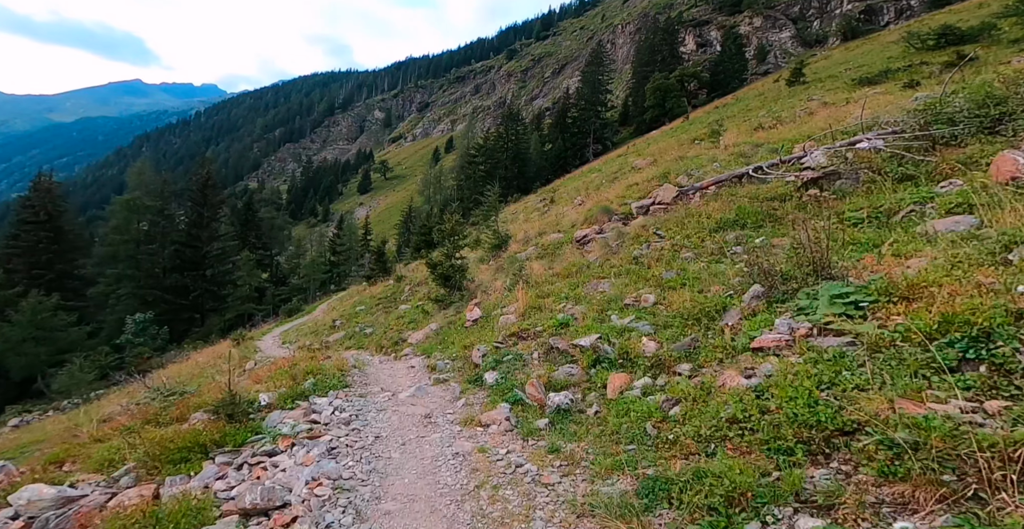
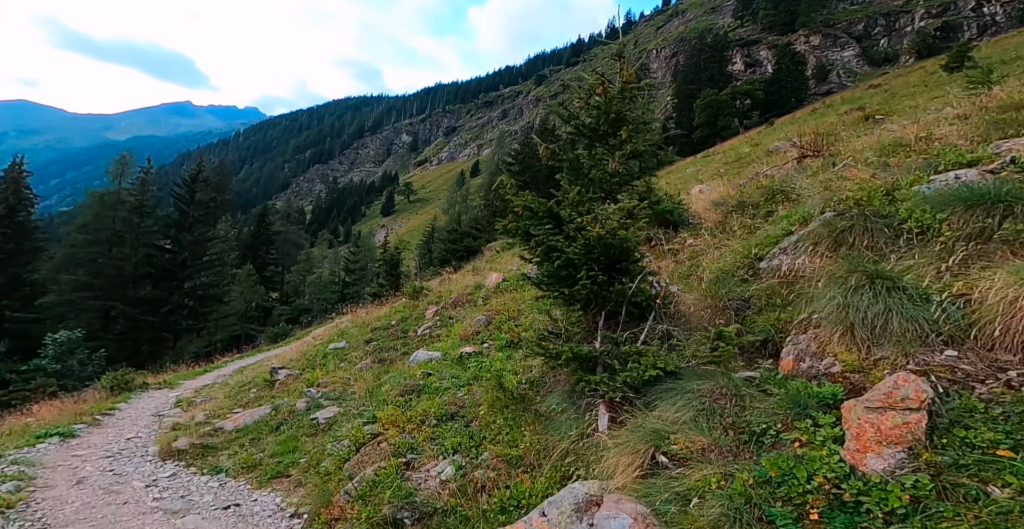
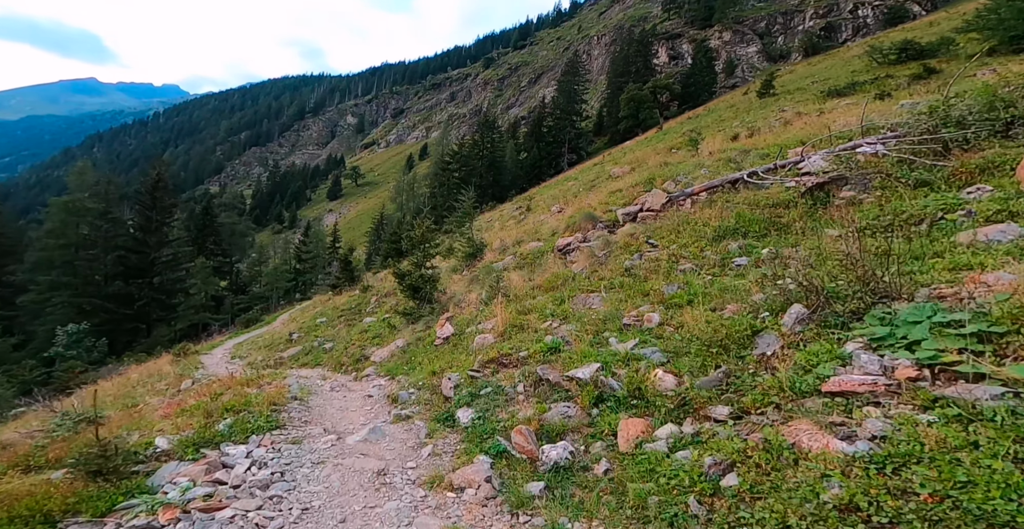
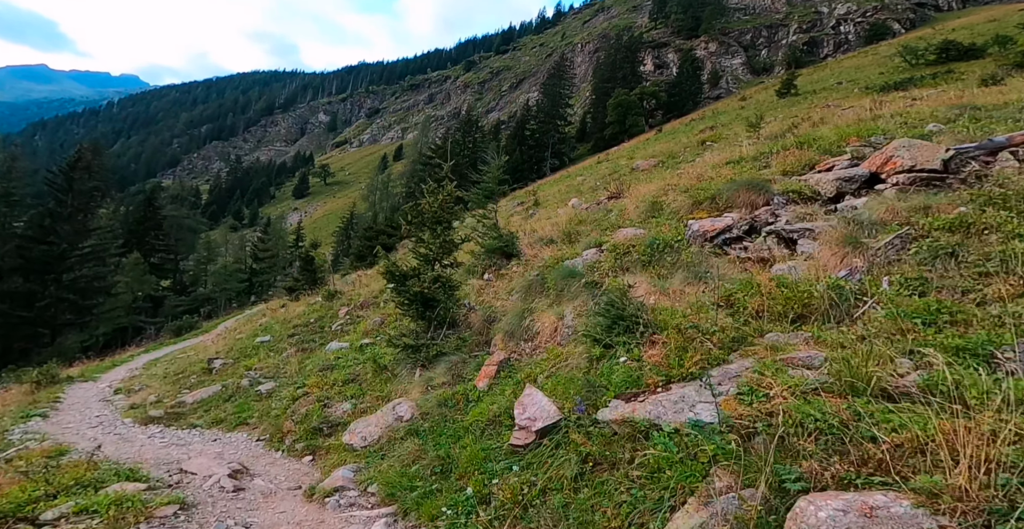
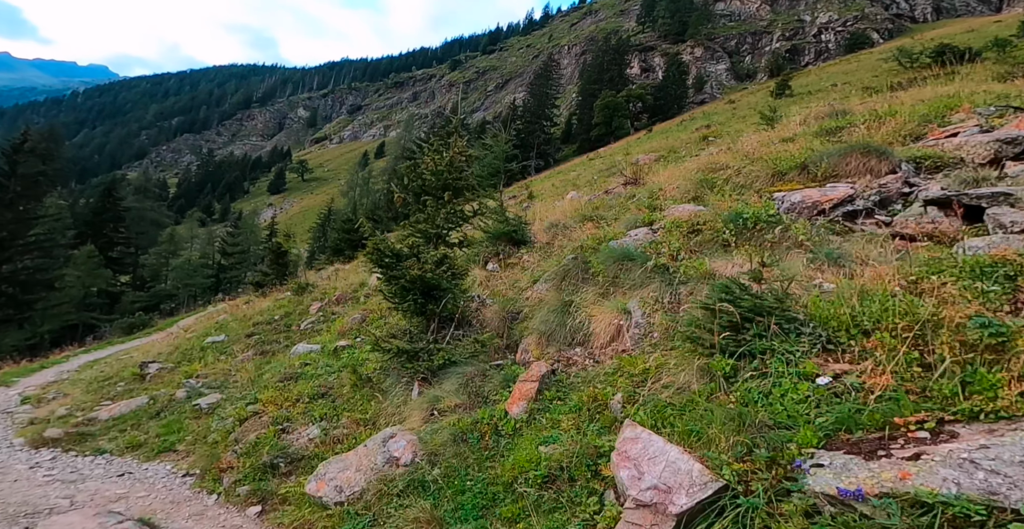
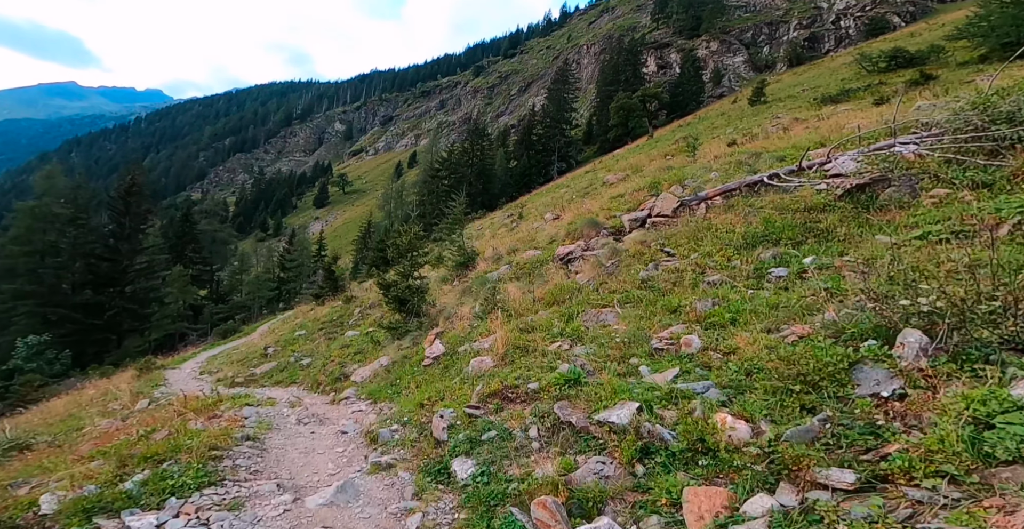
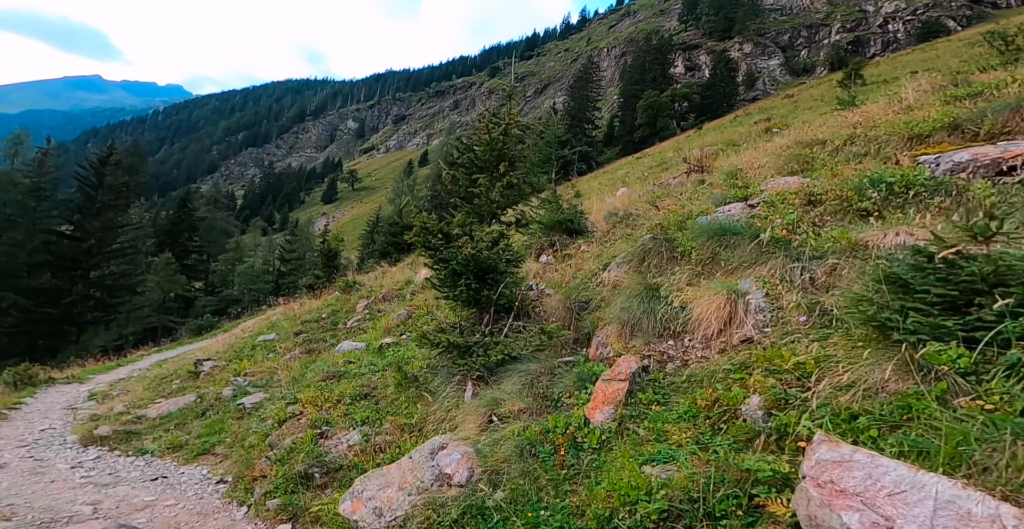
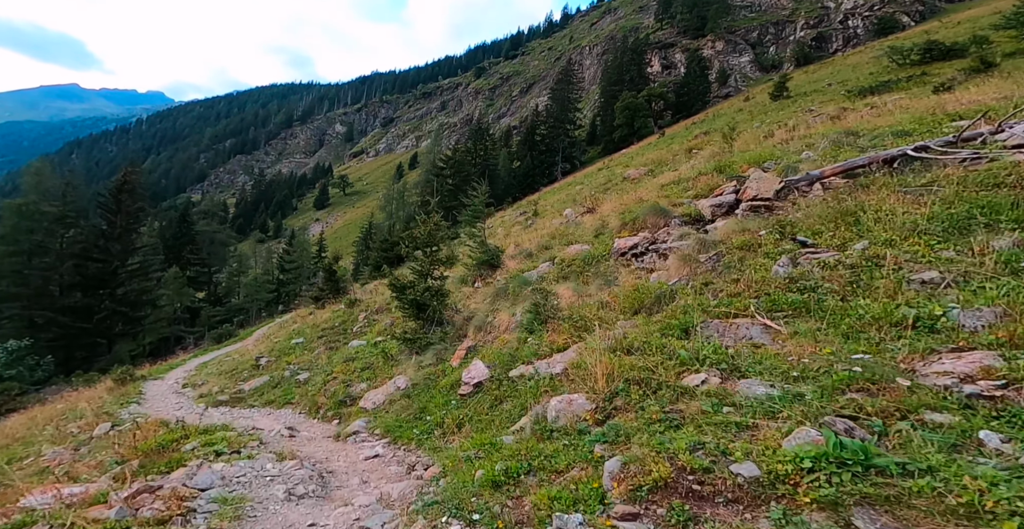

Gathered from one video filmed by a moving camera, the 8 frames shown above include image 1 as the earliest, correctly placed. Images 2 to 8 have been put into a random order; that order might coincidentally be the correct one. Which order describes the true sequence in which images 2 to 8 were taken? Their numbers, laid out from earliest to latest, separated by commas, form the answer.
3, 6, 8, 4, 5, 7, 2
